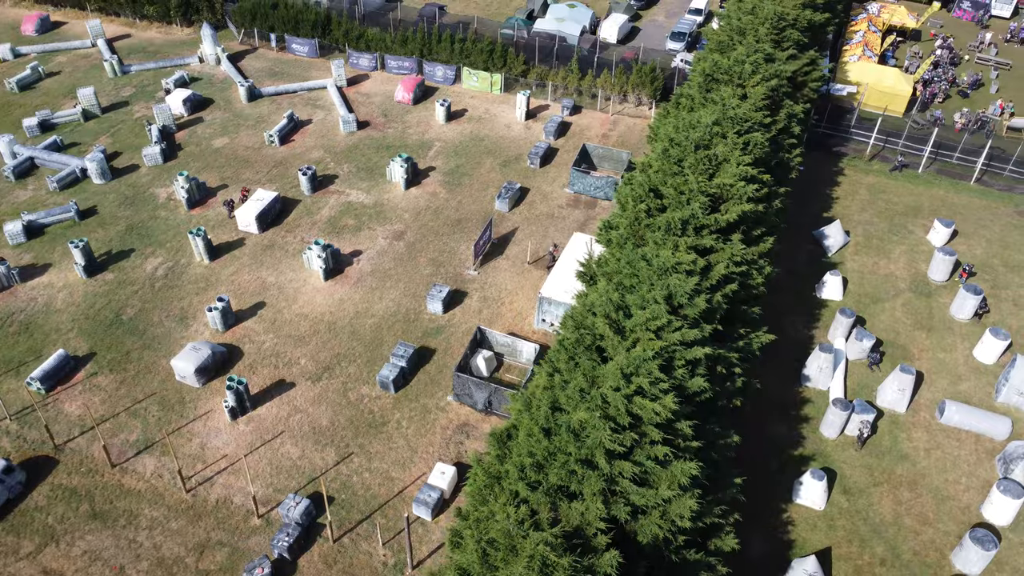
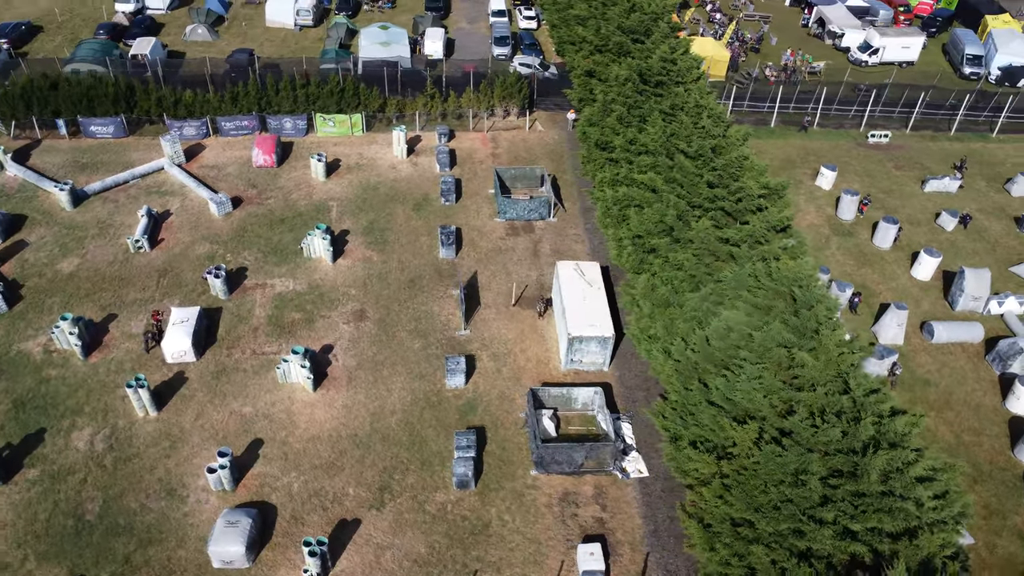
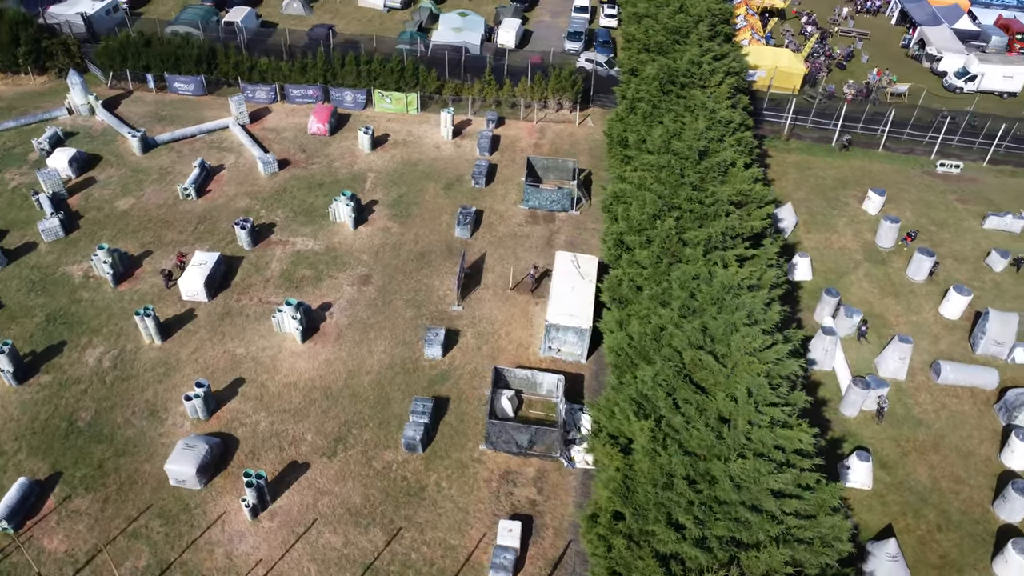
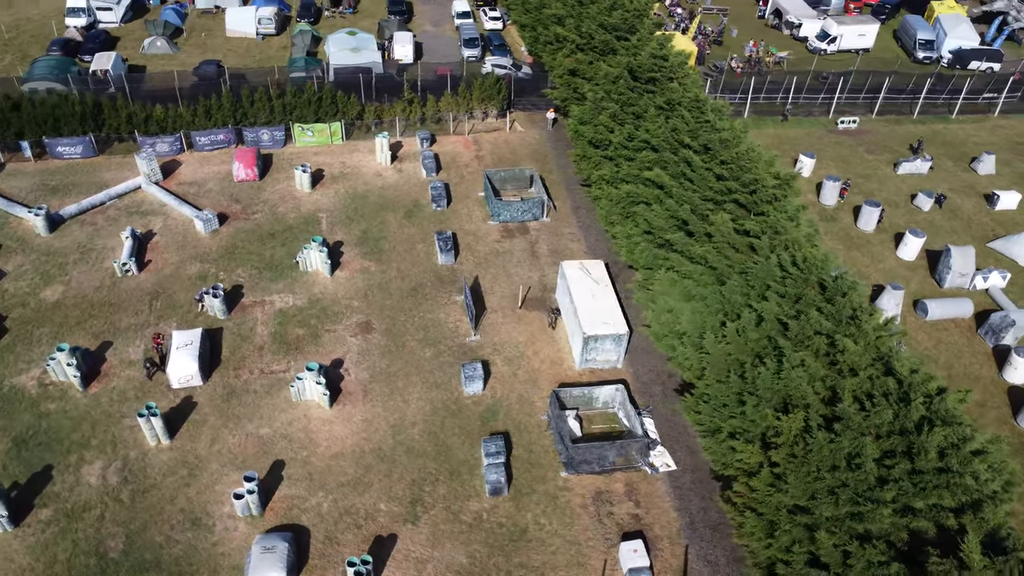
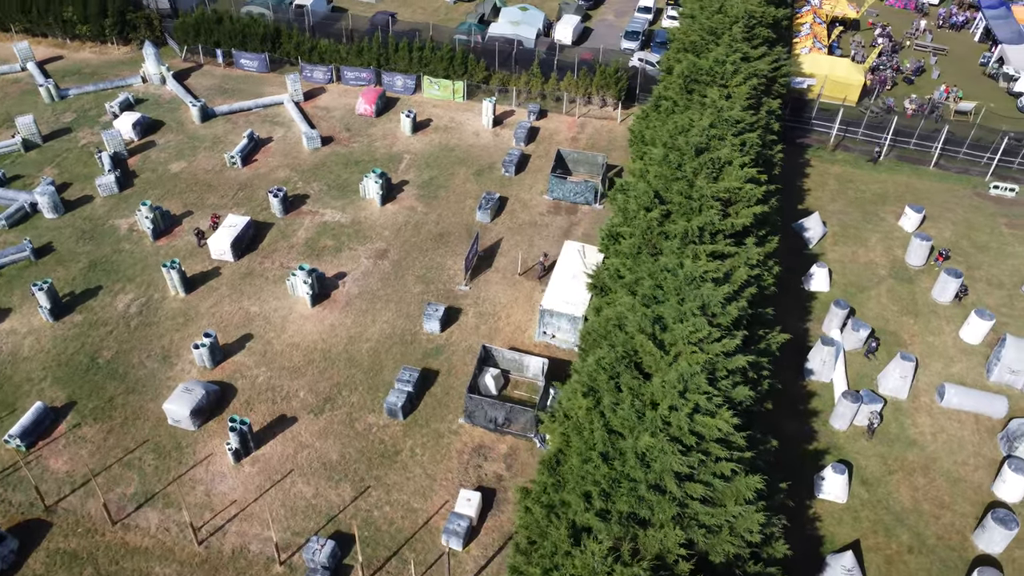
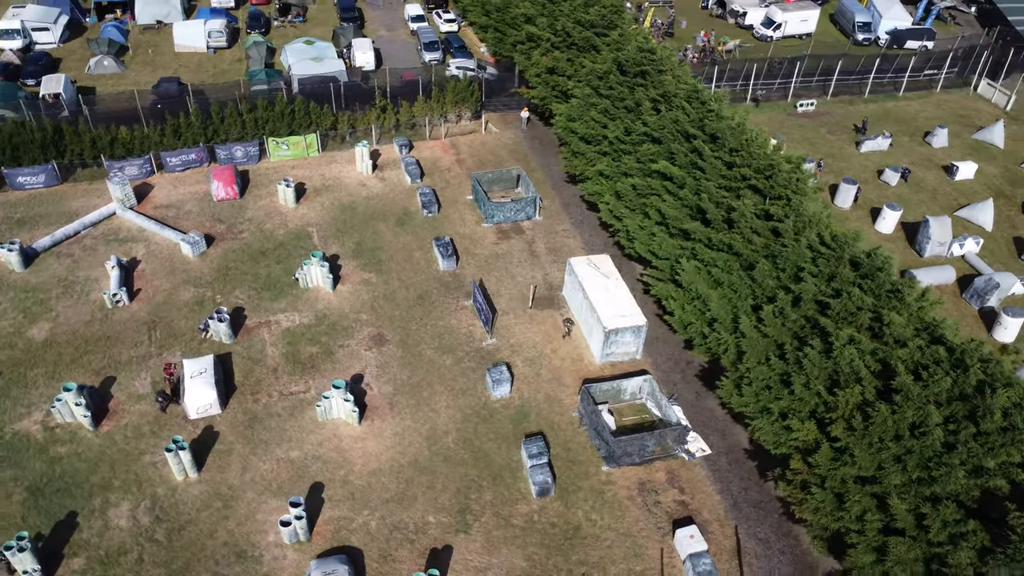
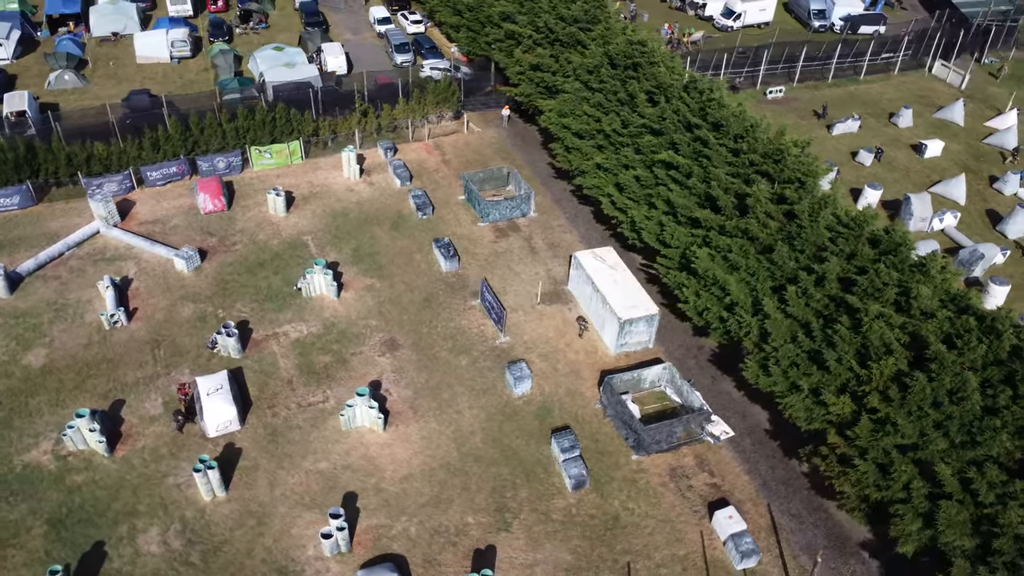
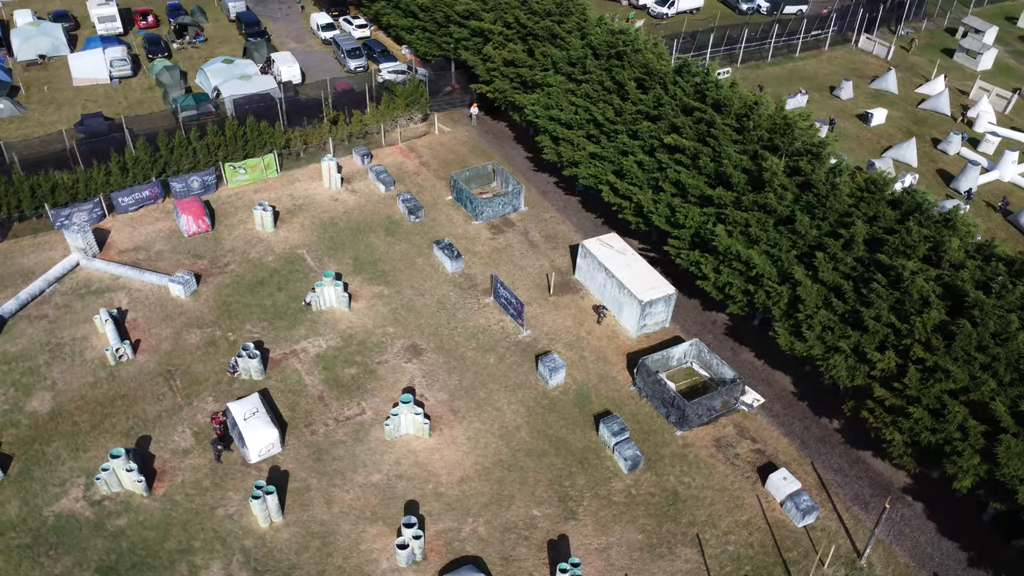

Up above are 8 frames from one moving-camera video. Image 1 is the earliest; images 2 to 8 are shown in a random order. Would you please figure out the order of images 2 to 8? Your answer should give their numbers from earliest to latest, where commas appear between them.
5, 3, 2, 4, 6, 7, 8
